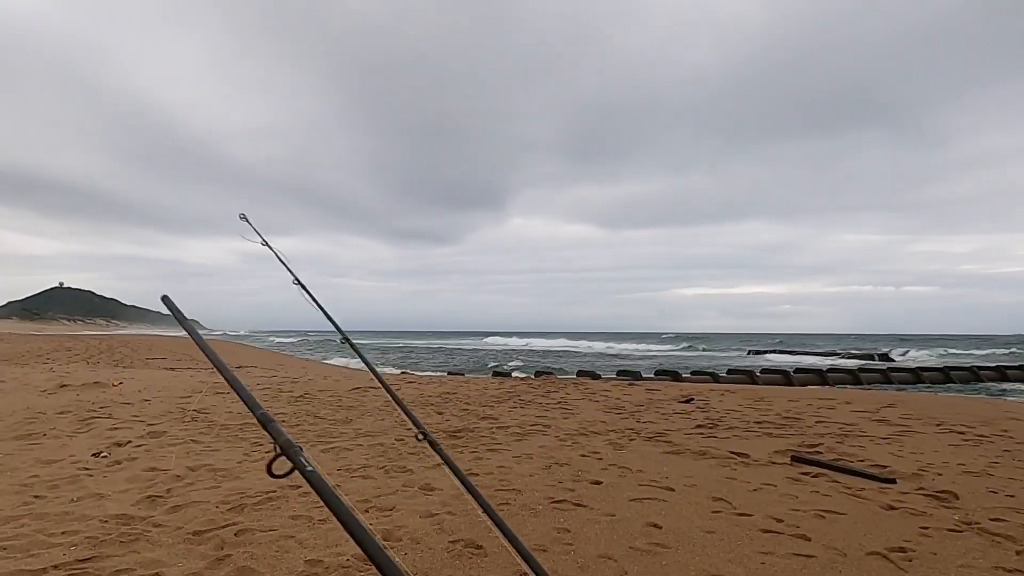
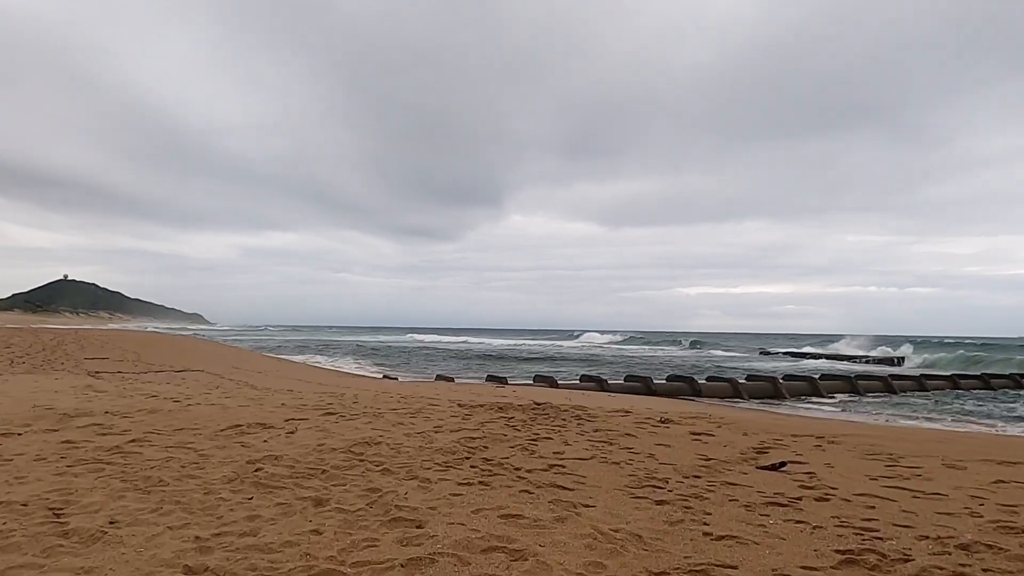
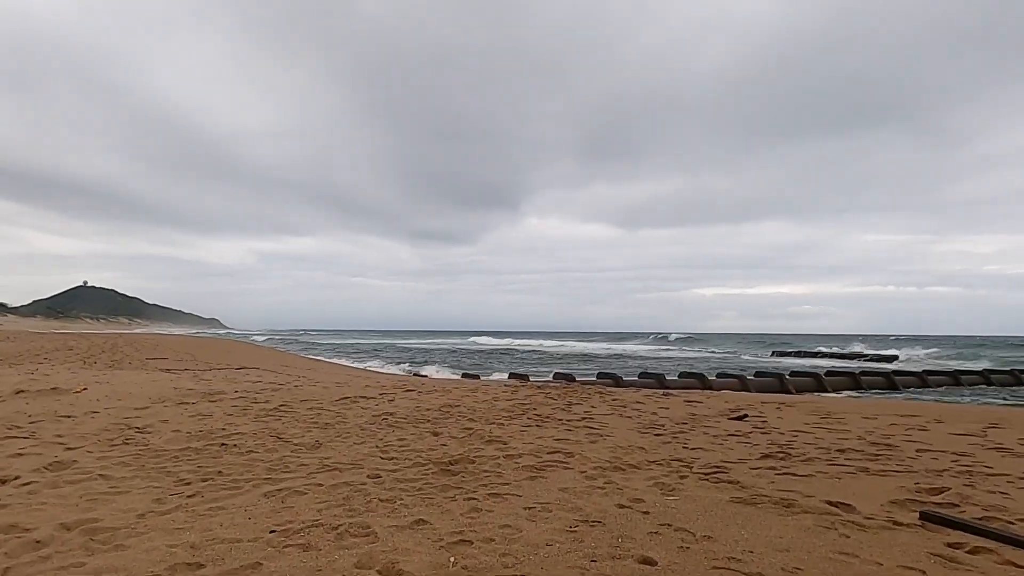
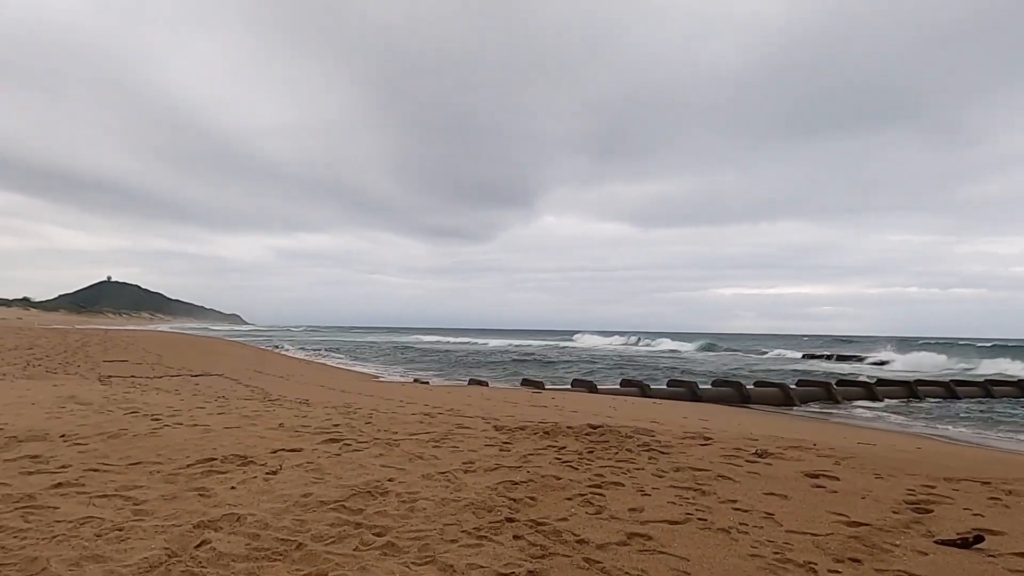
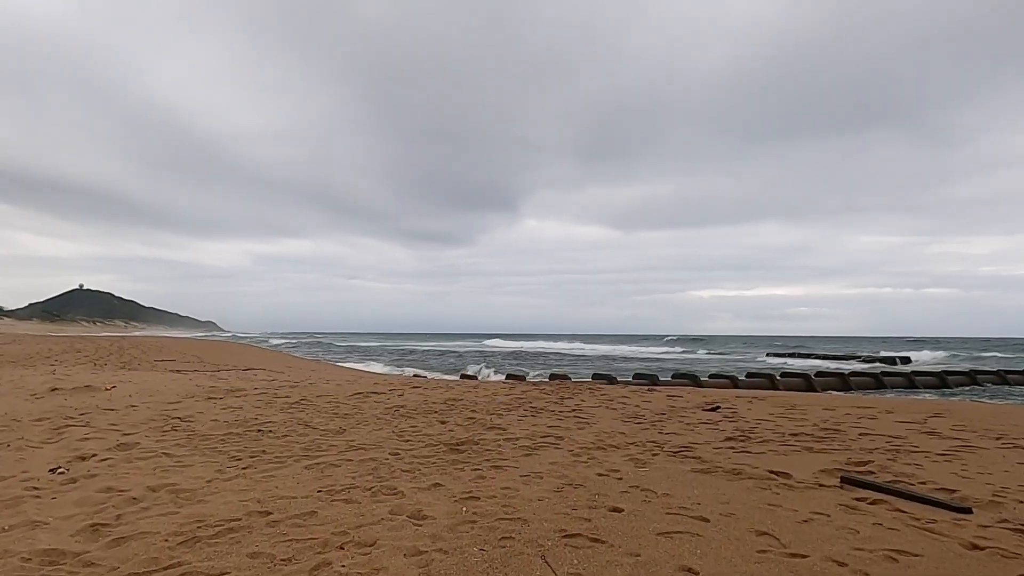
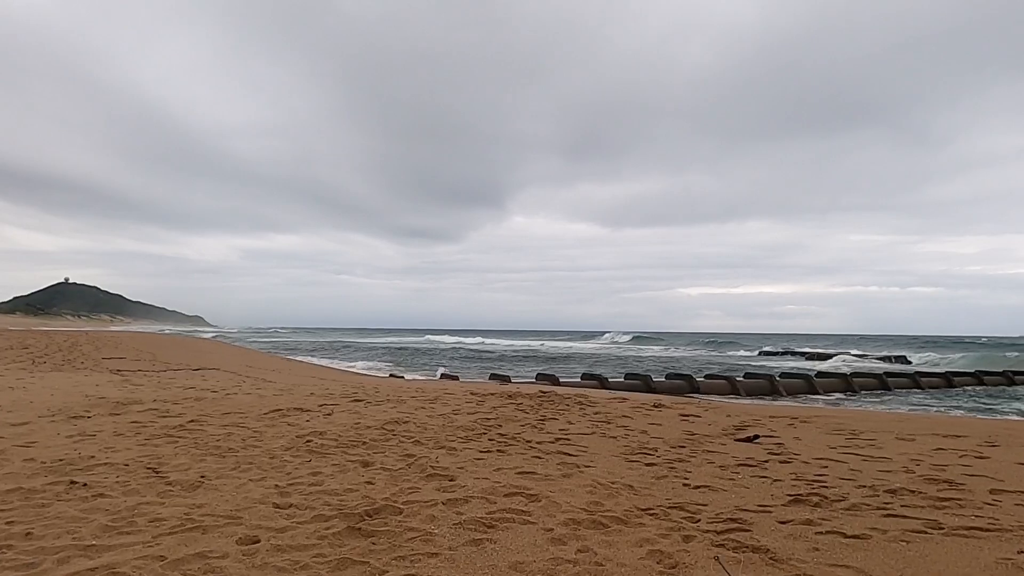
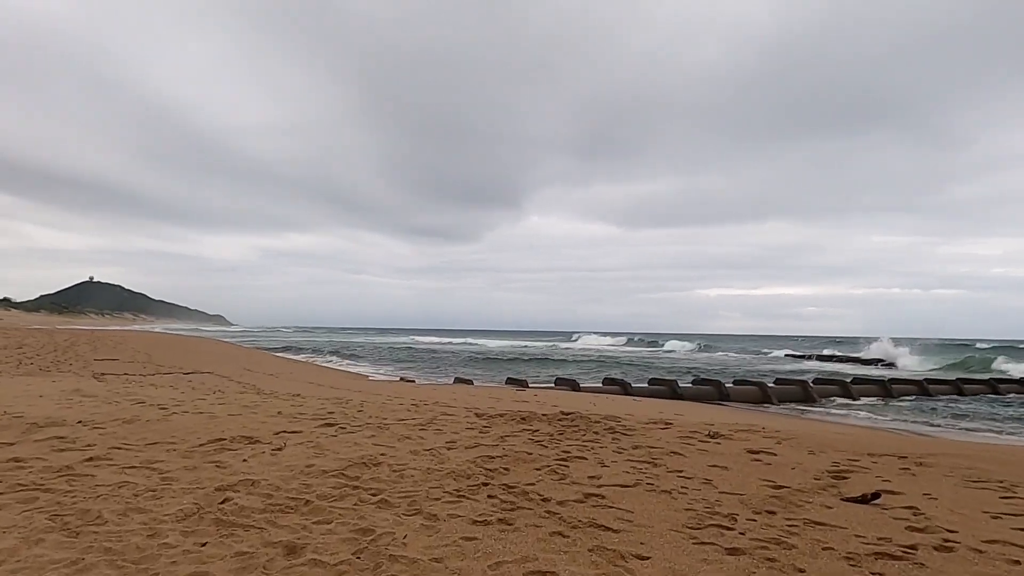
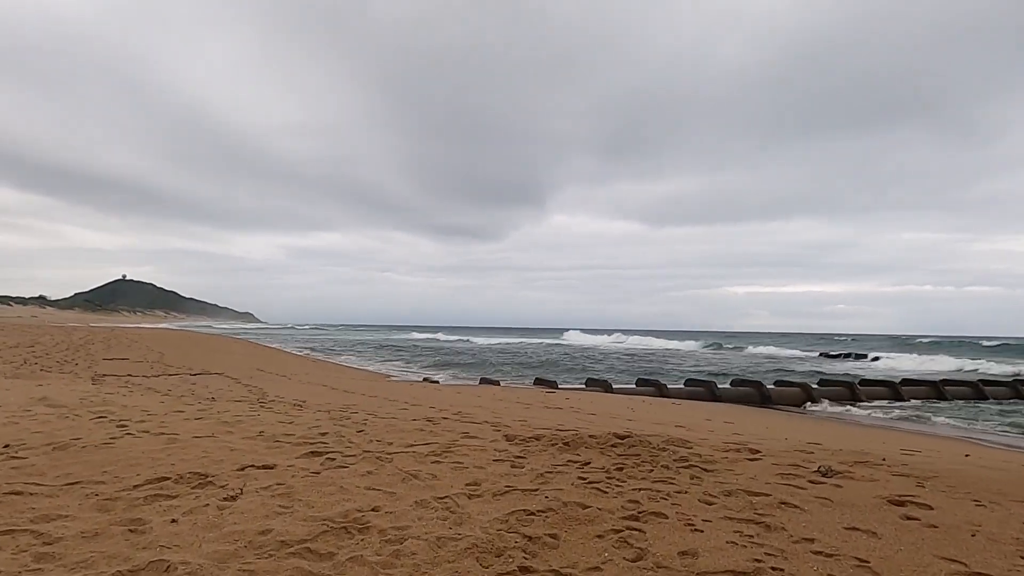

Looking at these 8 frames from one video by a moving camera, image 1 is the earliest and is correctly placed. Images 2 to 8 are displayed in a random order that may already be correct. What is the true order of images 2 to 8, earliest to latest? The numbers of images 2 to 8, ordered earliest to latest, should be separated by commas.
5, 3, 6, 2, 7, 4, 8
